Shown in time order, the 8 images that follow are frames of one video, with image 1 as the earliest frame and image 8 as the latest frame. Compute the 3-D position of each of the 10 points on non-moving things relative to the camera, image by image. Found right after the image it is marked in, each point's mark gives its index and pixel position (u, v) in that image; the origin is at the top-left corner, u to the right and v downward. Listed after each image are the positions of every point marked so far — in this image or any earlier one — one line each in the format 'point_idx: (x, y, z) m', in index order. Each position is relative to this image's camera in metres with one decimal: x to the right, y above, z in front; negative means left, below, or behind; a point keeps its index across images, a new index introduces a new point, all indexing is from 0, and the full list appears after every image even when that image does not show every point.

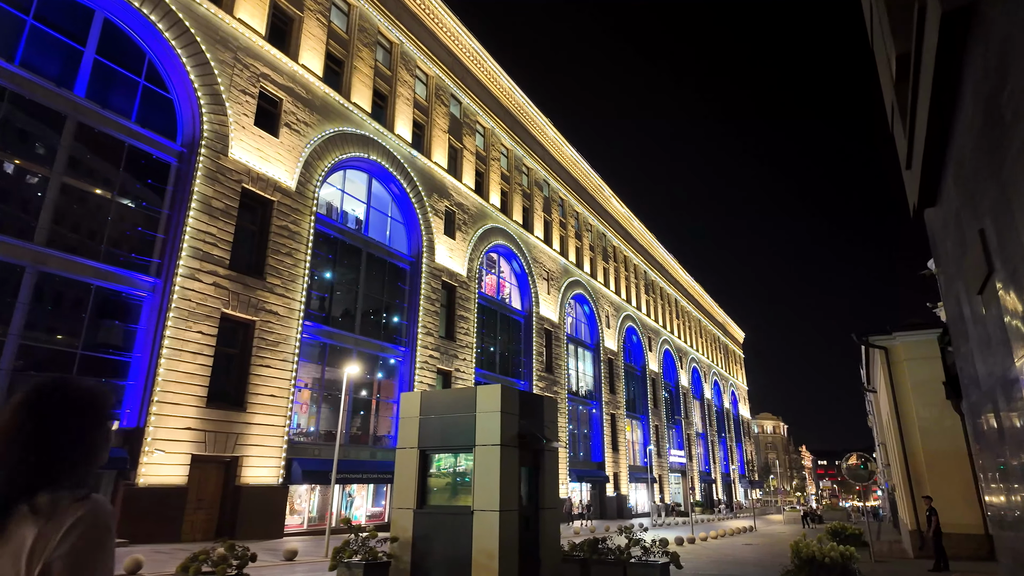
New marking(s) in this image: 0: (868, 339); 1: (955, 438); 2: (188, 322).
0: (+11.4, -1.6, +18.9) m
1: (+13.1, -4.4, +17.3) m
2: (-10.7, -1.1, +19.5) m
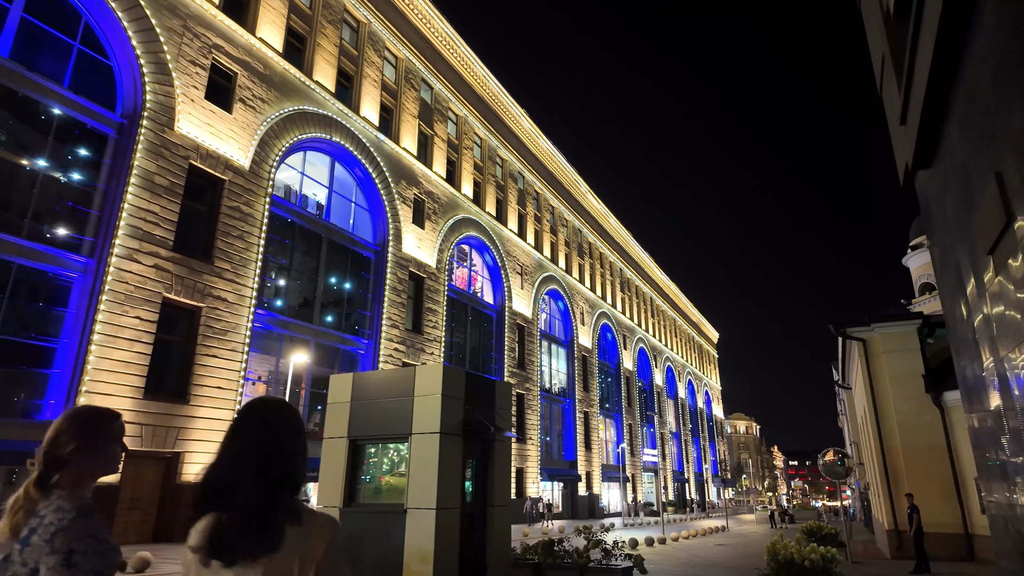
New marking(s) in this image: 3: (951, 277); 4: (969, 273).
0: (+10.3, -1.3, +18.2) m
1: (+12.0, -4.1, +16.6) m
2: (-11.8, -0.5, +18.0) m
3: (+5.6, +0.1, +7.5) m
4: (+5.0, +0.1, +6.5) m
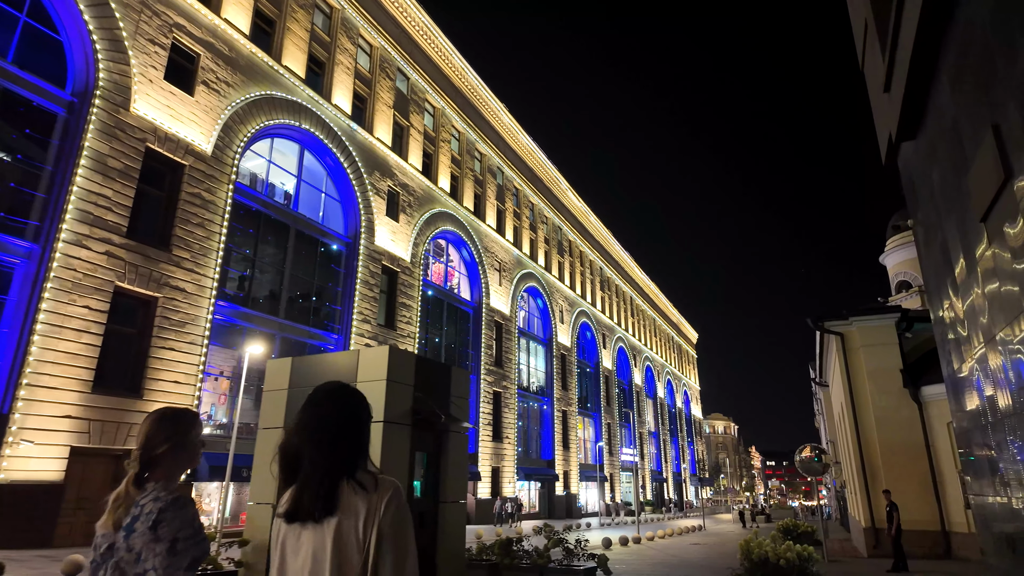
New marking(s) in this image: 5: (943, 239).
0: (+9.4, -1.1, +17.9) m
1: (+11.1, -3.9, +16.3) m
2: (-12.6, -0.2, +16.9) m
3: (+5.1, +0.3, +7.0) m
4: (+4.5, +0.4, +6.0) m
5: (+4.8, +0.5, +6.6) m
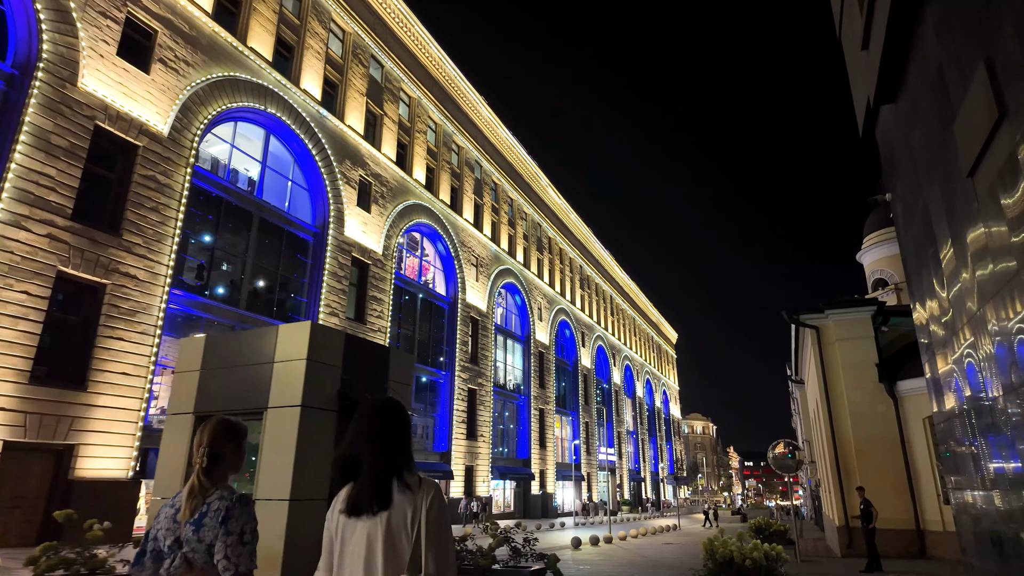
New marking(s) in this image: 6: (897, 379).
0: (+8.5, -0.9, +17.4) m
1: (+10.2, -3.7, +15.9) m
2: (-13.6, +0.3, +15.9) m
3: (+4.4, +0.6, +6.4) m
4: (+3.9, +0.6, +5.4) m
5: (+4.2, +0.8, +6.0) m
6: (+10.4, -2.4, +15.9) m
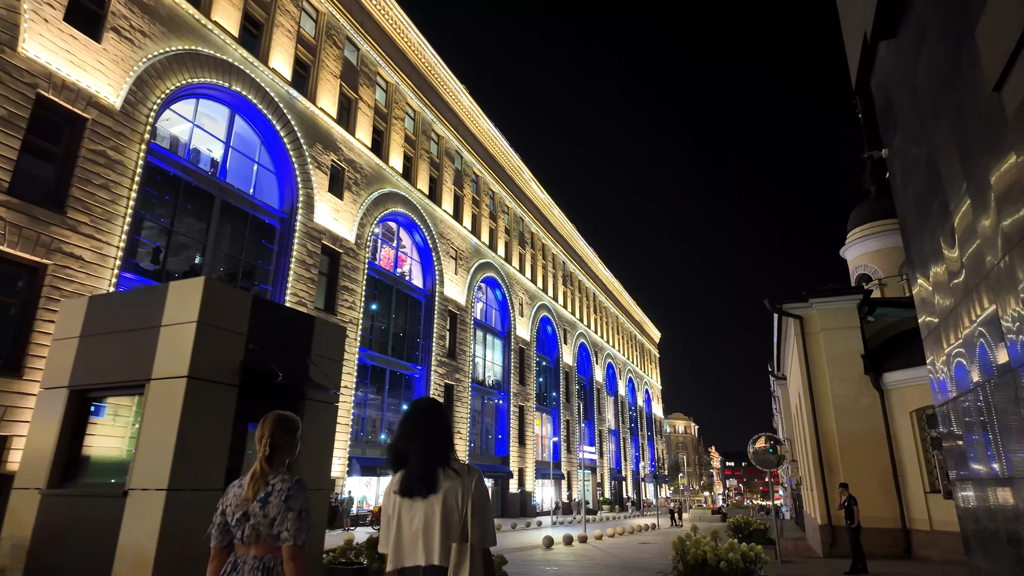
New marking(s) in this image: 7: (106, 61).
0: (+7.6, -0.6, +16.7) m
1: (+9.4, -3.4, +15.3) m
2: (-14.3, +0.8, +14.6) m
3: (+3.9, +0.9, +5.6) m
4: (+3.4, +1.0, +4.5) m
5: (+3.7, +1.2, +5.2) m
6: (+9.6, -2.1, +15.2) m
7: (-13.2, +7.4, +19.3) m
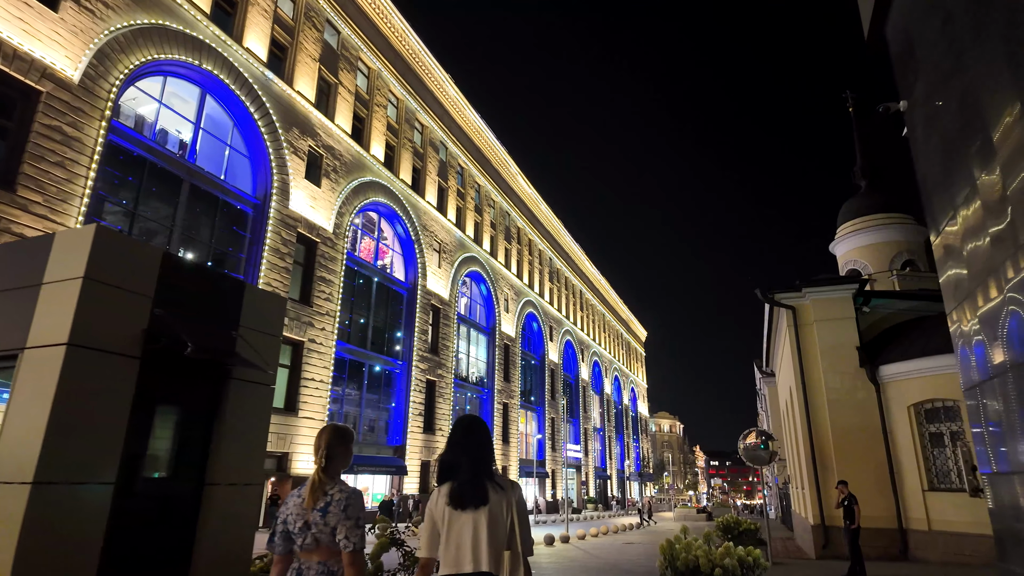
0: (+7.1, -0.3, +16.0) m
1: (+8.8, -3.1, +14.6) m
2: (-14.8, +1.3, +13.4) m
3: (+3.6, +1.2, +4.8) m
4: (+3.1, +1.3, +3.8) m
5: (+3.4, +1.5, +4.4) m
6: (+9.0, -1.9, +14.6) m
7: (-13.8, +7.9, +18.1) m
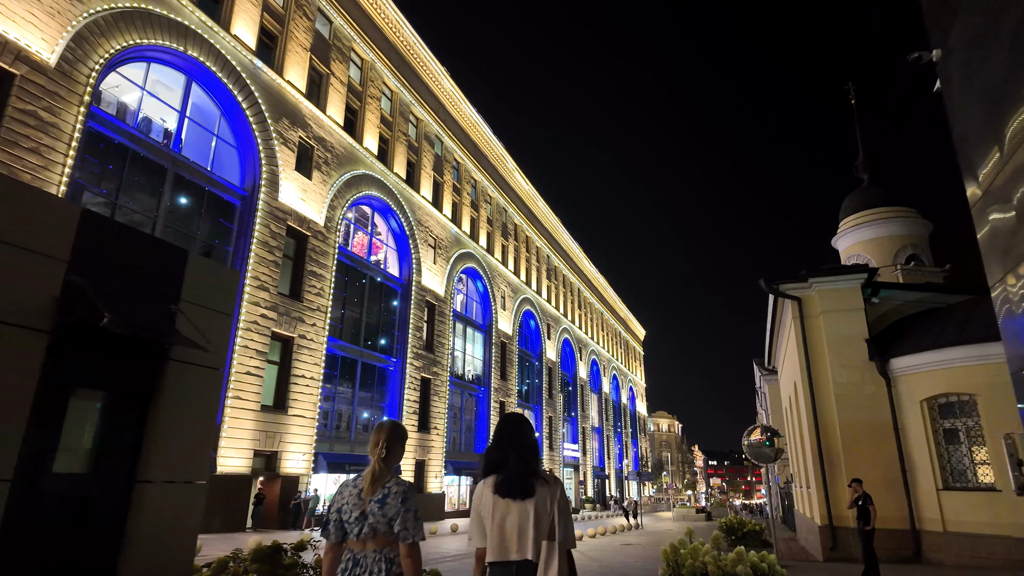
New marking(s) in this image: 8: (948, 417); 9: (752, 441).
0: (+6.9, 0.0, +15.4) m
1: (+8.7, -2.9, +14.0) m
2: (-15.0, +1.5, +12.7) m
3: (+3.5, +1.5, +4.2) m
4: (+3.0, +1.5, +3.1) m
5: (+3.3, +1.7, +3.8) m
6: (+8.9, -1.6, +14.0) m
7: (-13.9, +8.1, +17.4) m
8: (+9.8, -2.9, +13.2) m
9: (+5.7, -3.6, +14.1) m
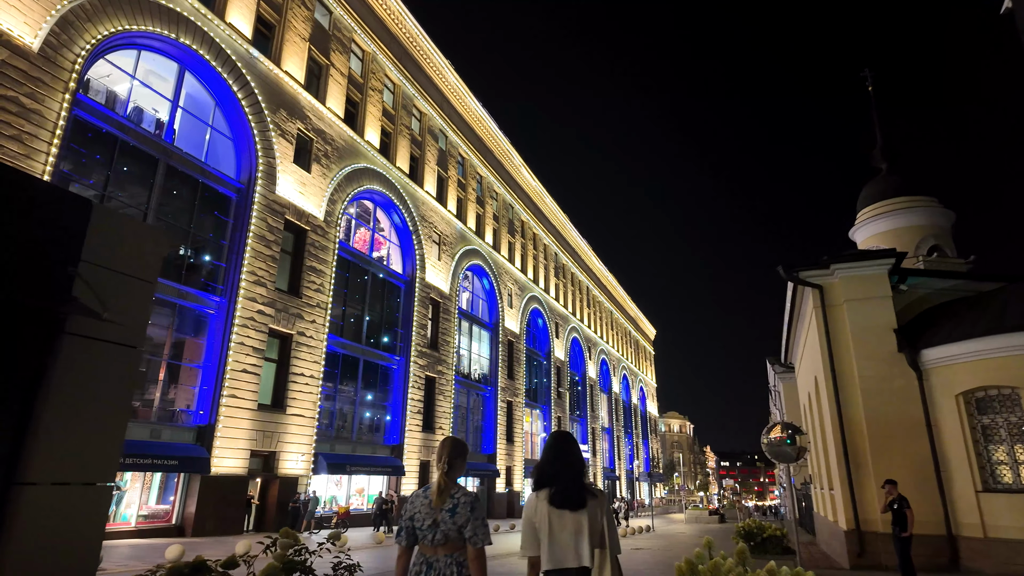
0: (+7.0, +0.3, +14.4) m
1: (+8.7, -2.6, +13.0) m
2: (-15.0, +1.7, +12.1) m
3: (+3.3, +1.8, +3.3) m
4: (+2.8, +1.8, +2.2) m
5: (+3.1, +2.0, +2.8) m
6: (+8.9, -1.3, +12.9) m
7: (-13.9, +8.3, +16.8) m
8: (+9.8, -2.6, +12.2) m
9: (+5.7, -3.4, +13.1) m
